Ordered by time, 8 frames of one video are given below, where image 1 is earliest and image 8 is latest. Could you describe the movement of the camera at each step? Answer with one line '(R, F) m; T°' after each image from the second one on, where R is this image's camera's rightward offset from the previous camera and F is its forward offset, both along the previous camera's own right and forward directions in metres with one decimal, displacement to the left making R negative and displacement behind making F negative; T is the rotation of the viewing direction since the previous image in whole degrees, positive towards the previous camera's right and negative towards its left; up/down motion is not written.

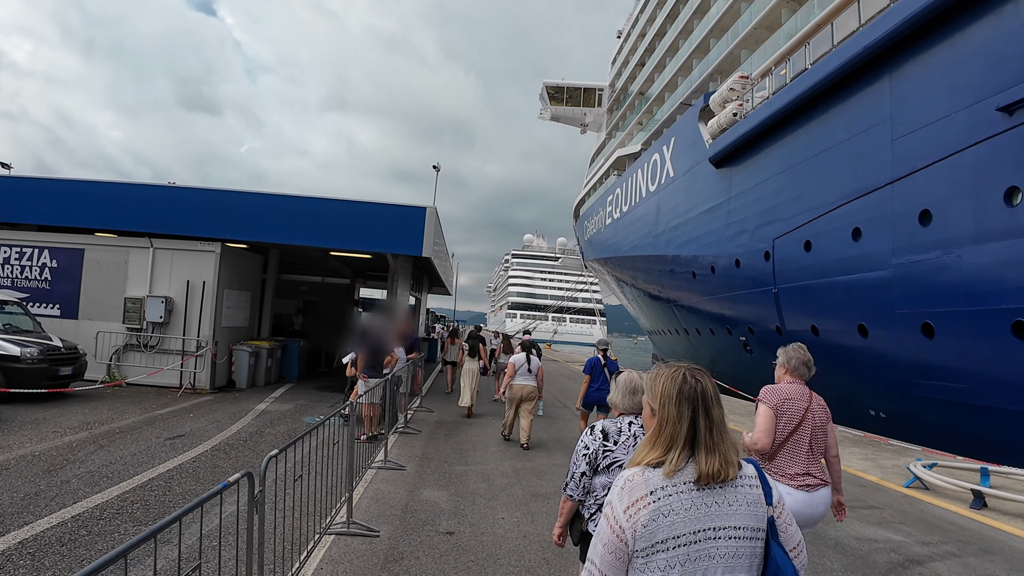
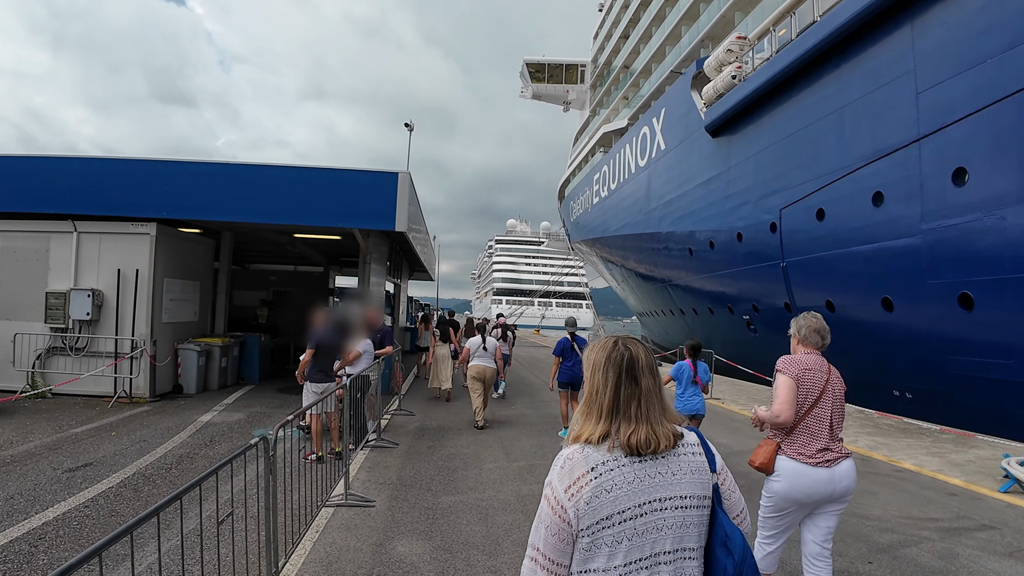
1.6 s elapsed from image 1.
(-0.1, +0.8) m; +2°
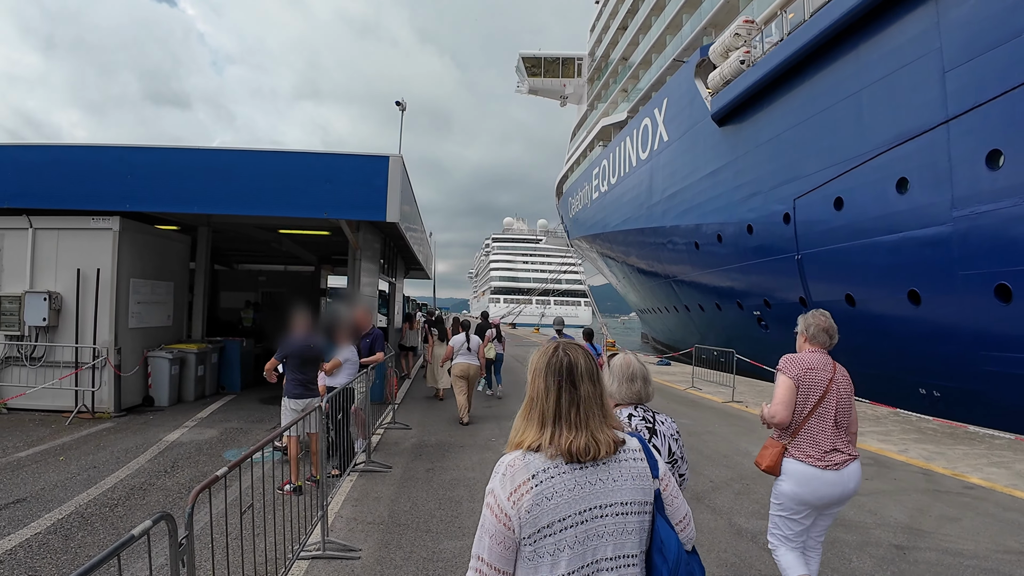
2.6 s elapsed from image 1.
(-0.1, +0.5) m; 0°
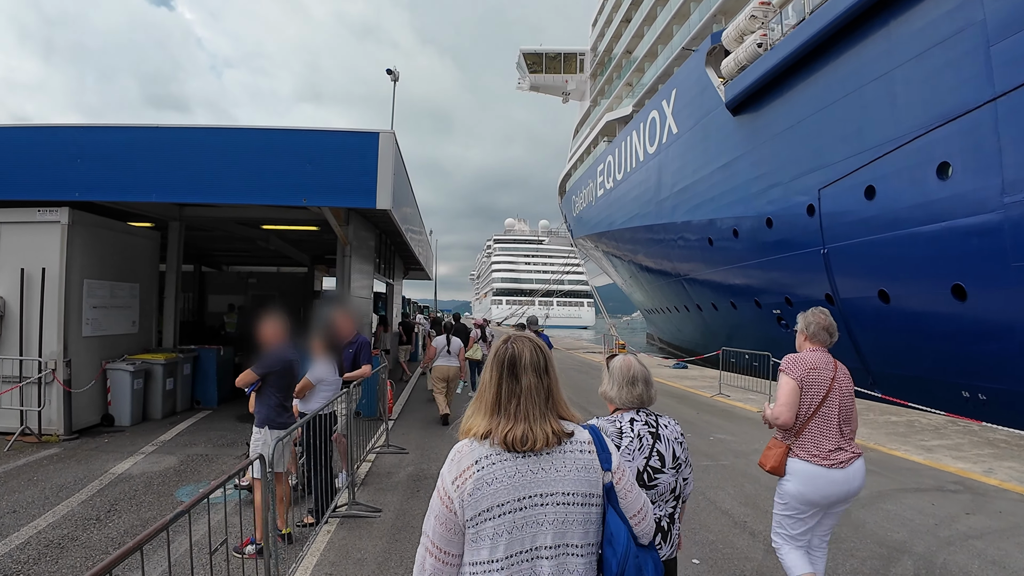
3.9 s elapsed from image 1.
(-0.1, +0.5) m; 0°
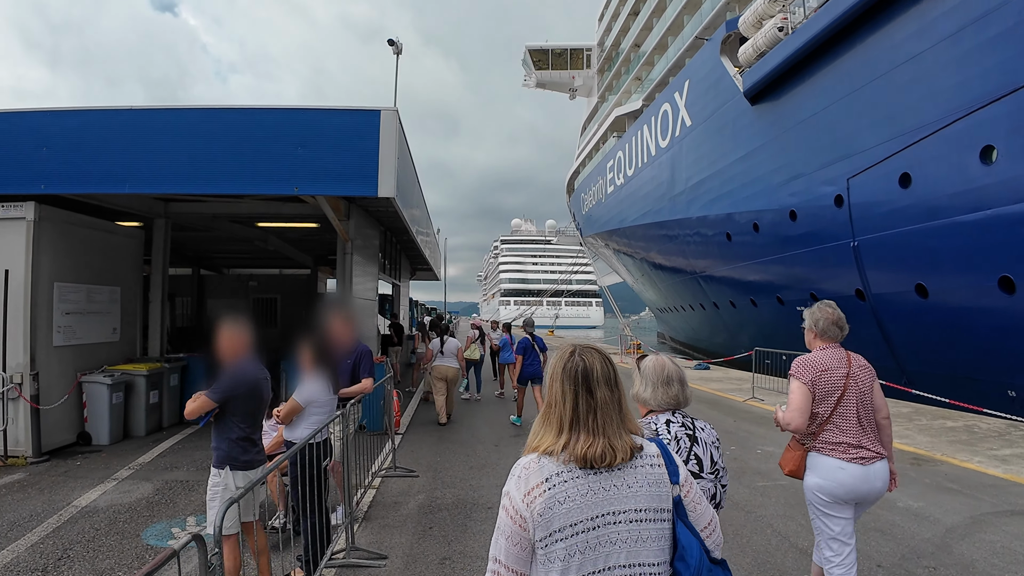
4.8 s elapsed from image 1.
(-0.1, +0.4) m; -1°
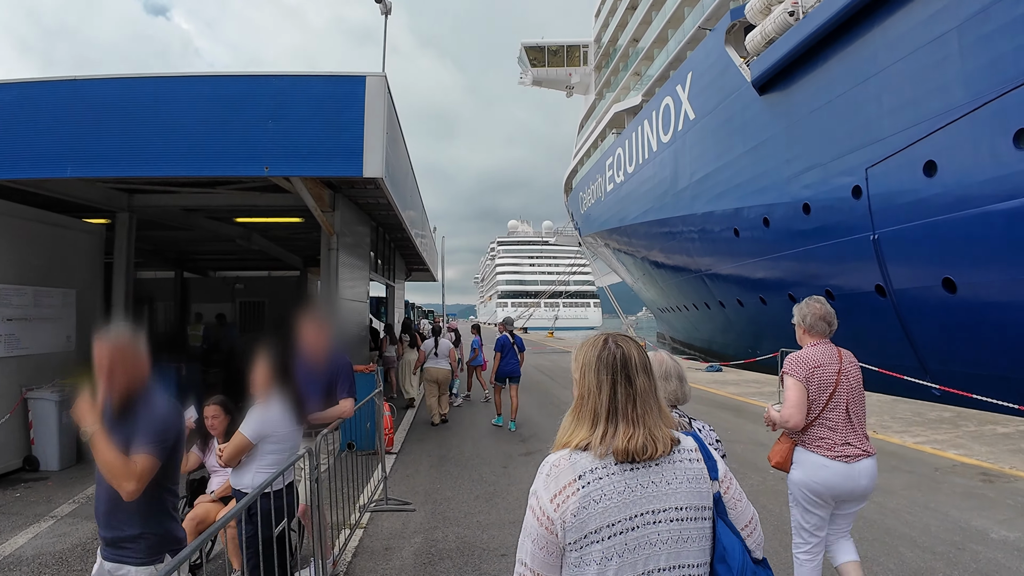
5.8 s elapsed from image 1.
(-0.1, +0.4) m; 0°
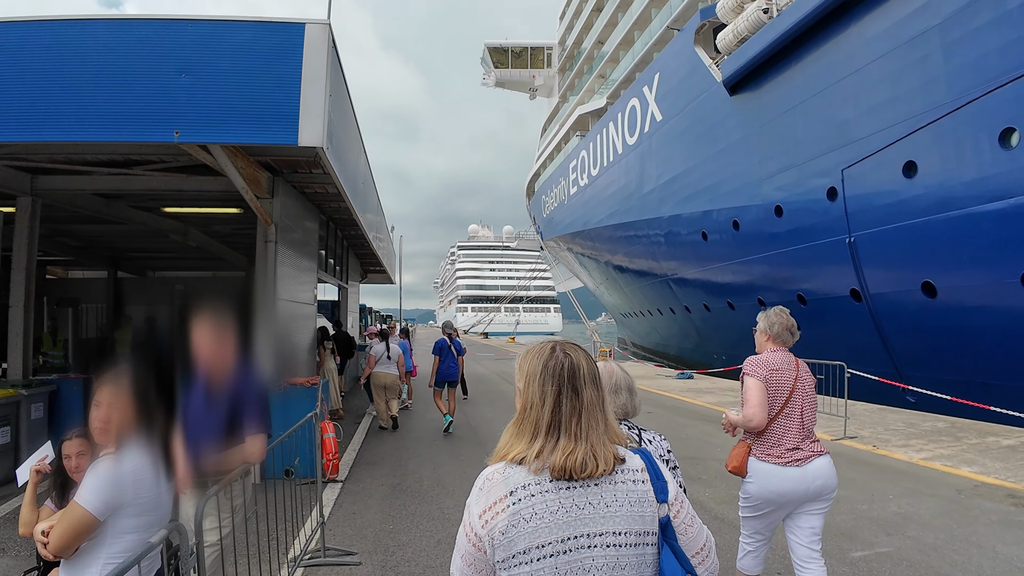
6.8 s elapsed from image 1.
(-0.1, +0.6) m; +4°
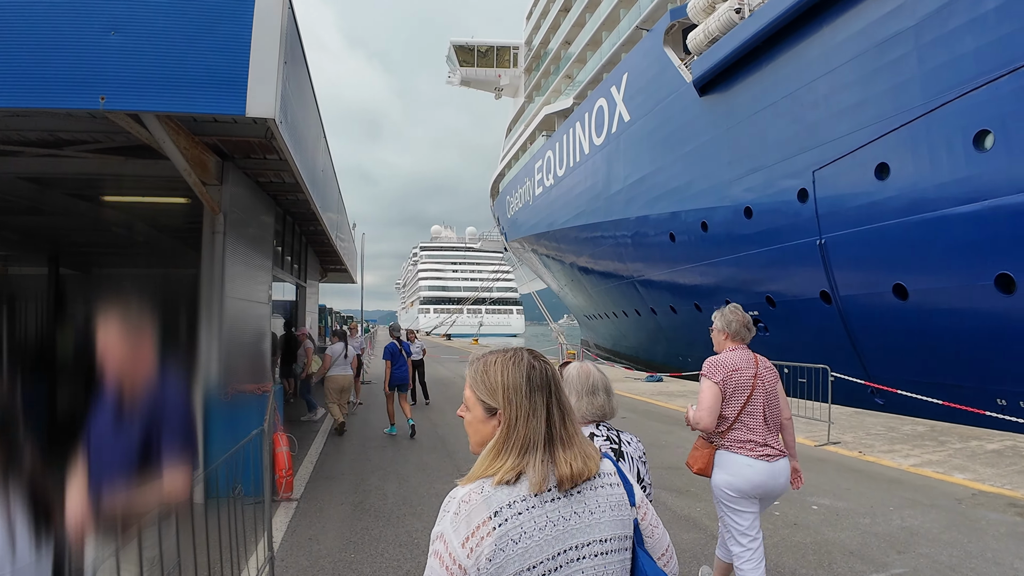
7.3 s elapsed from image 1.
(-0.1, +0.3) m; +4°
